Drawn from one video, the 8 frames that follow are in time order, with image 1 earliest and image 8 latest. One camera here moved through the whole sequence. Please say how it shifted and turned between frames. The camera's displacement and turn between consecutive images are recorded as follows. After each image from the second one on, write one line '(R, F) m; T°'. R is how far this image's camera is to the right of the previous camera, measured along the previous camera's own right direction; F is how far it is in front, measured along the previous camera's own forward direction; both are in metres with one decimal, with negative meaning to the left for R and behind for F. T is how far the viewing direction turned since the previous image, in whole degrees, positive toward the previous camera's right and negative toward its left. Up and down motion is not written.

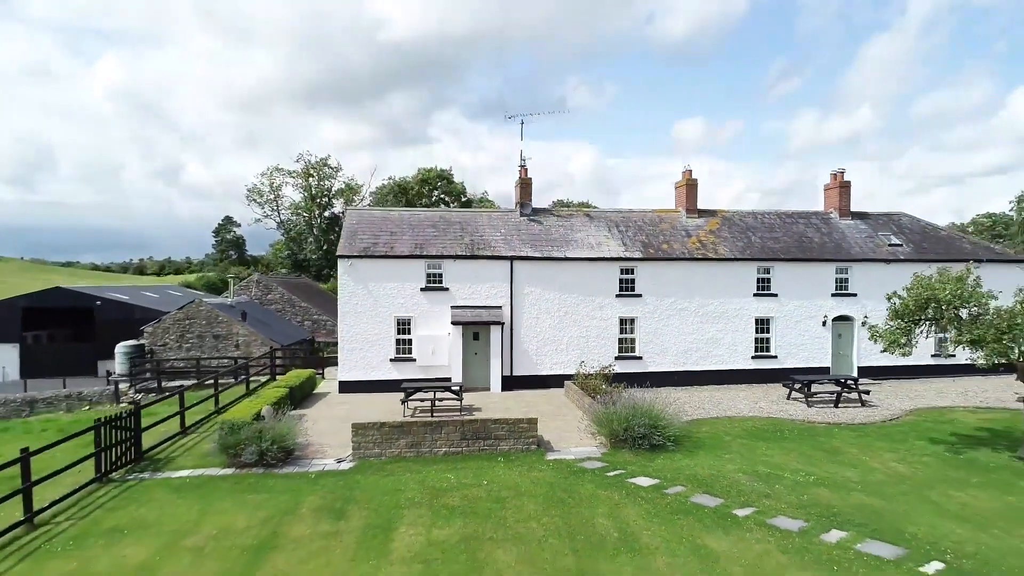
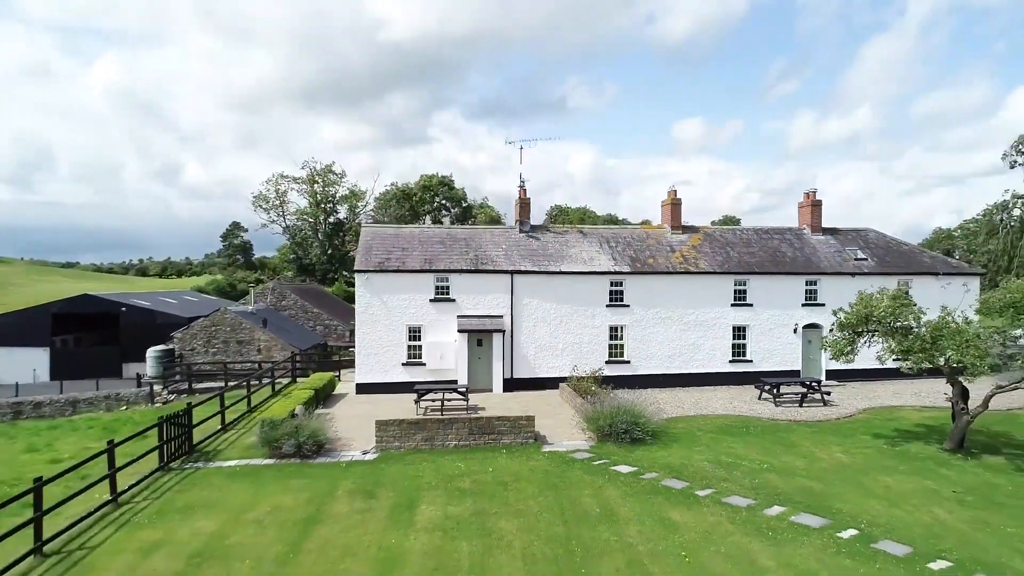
(0.0, -1.9) m; 0°
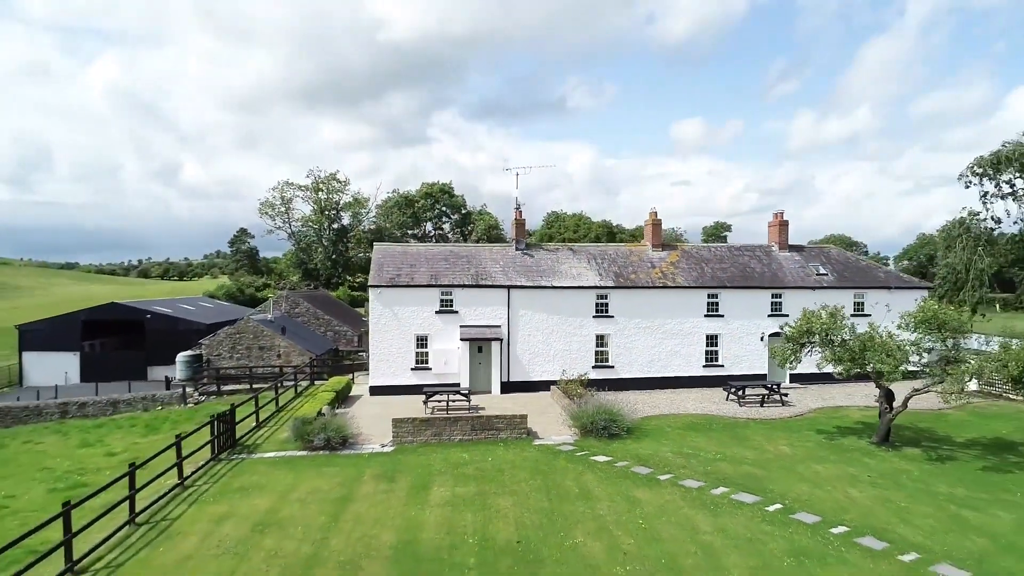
(+0.1, -2.4) m; 0°
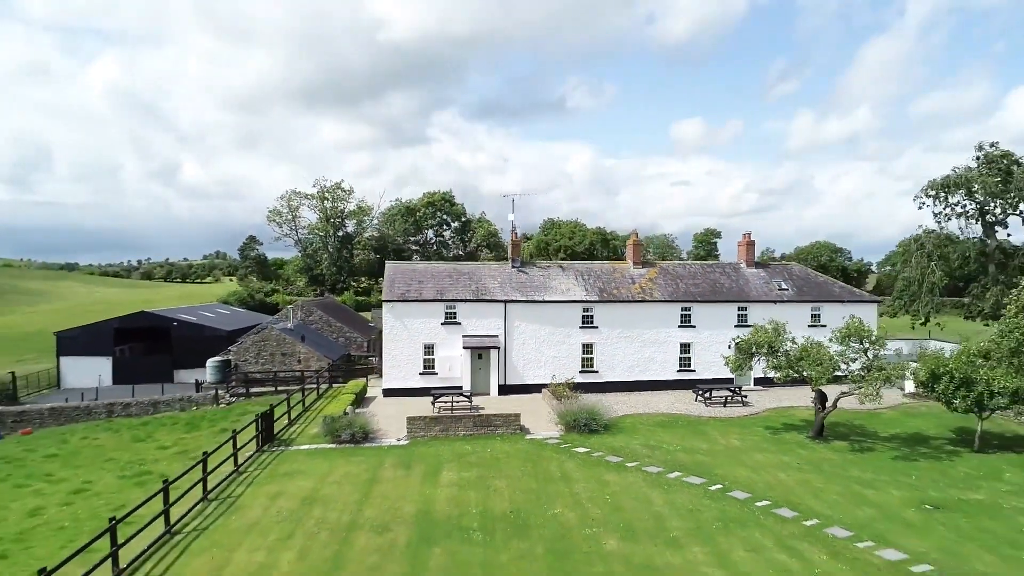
(+0.1, -3.0) m; 0°
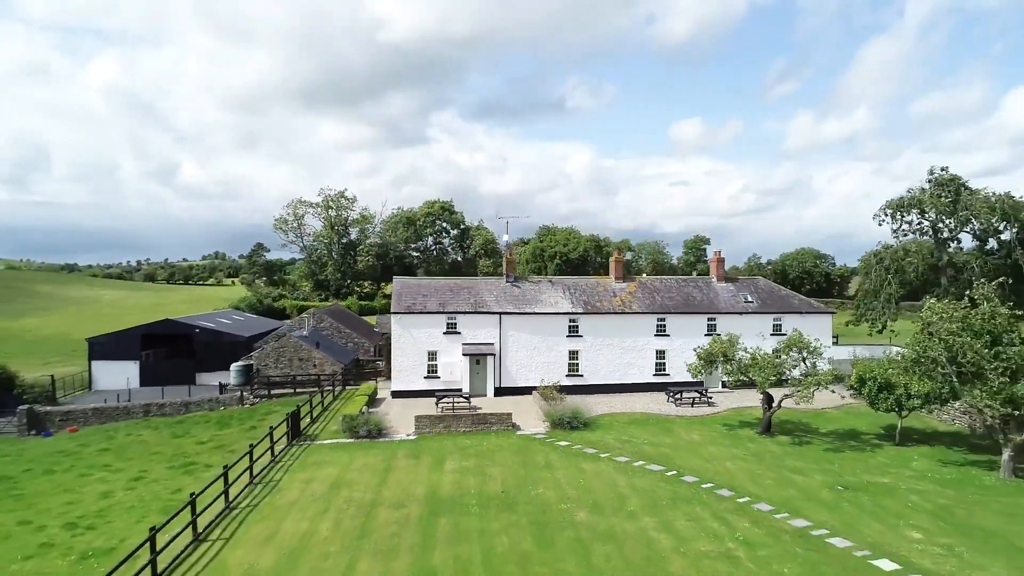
(+0.2, -3.1) m; 0°
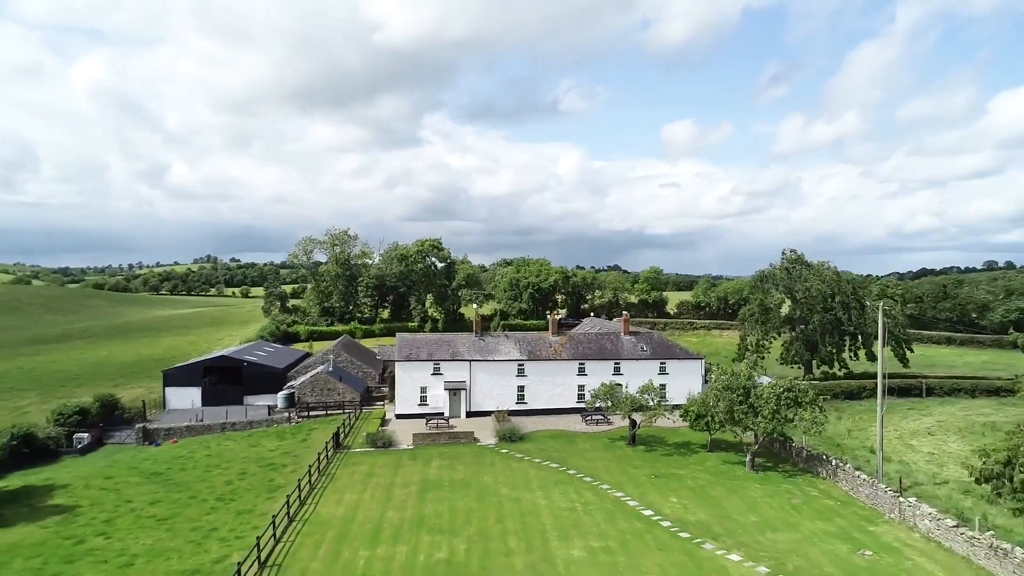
(+1.4, -12.9) m; +1°
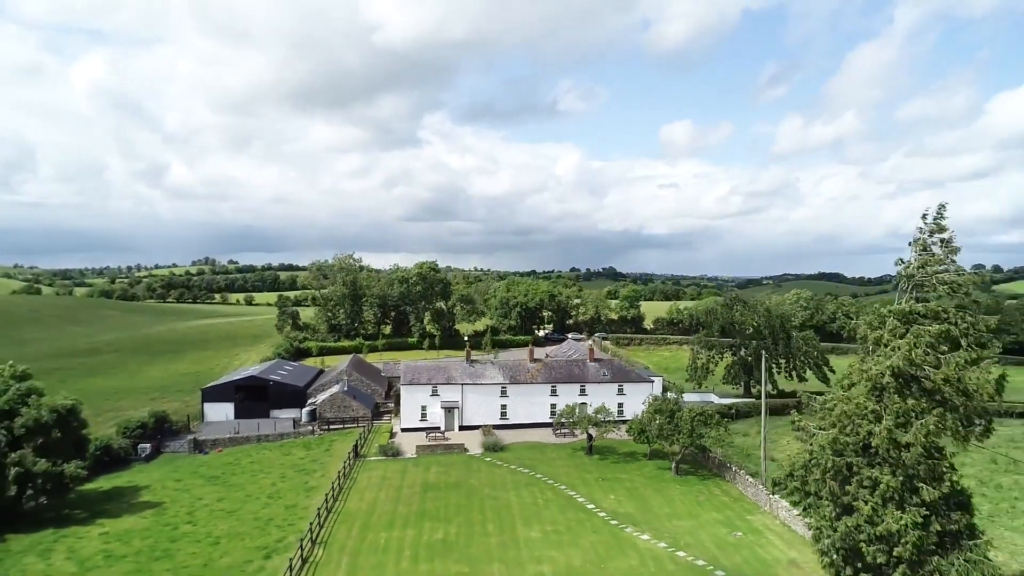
(+1.0, -9.1) m; 0°
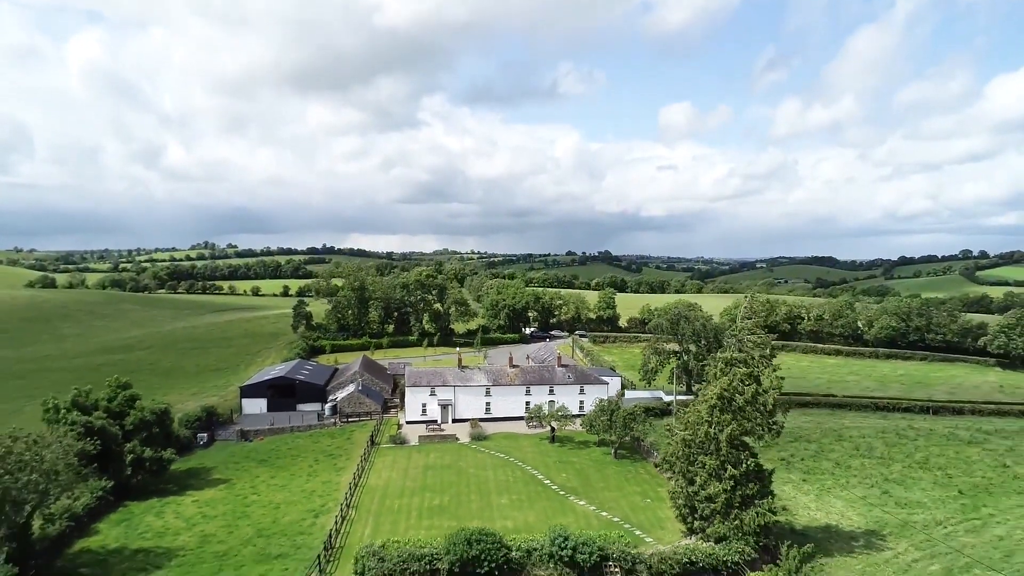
(+1.3, -12.4) m; 0°
